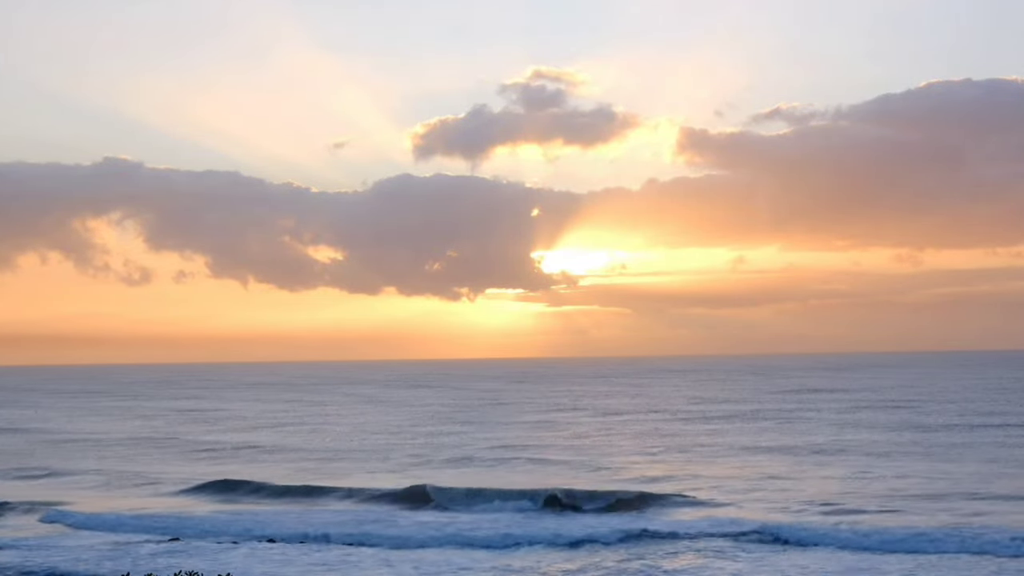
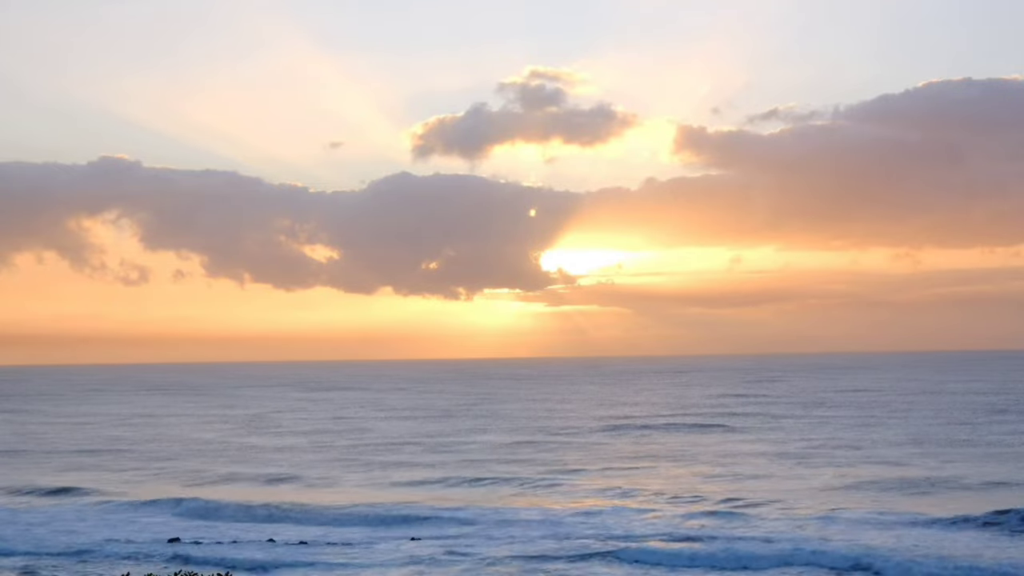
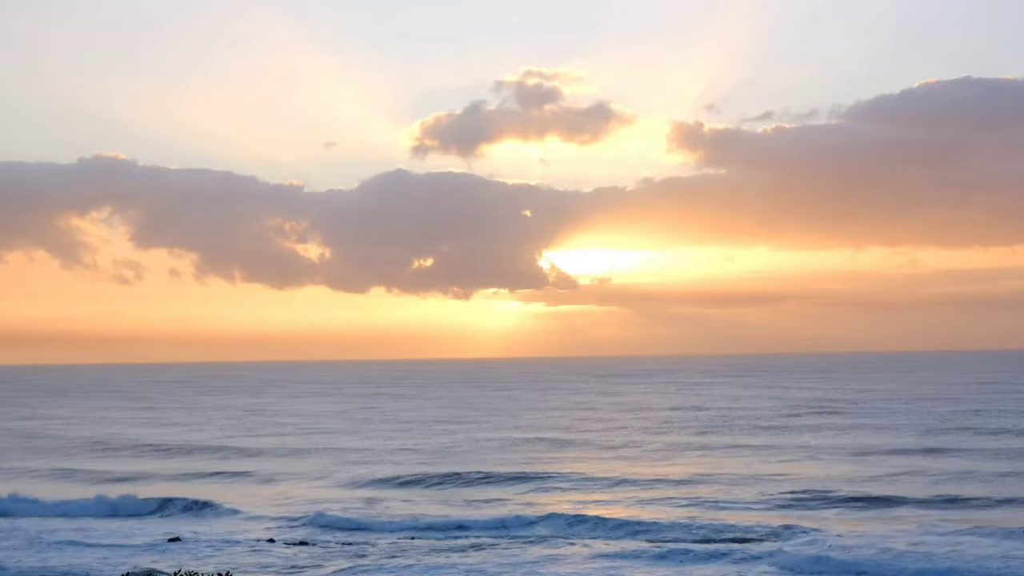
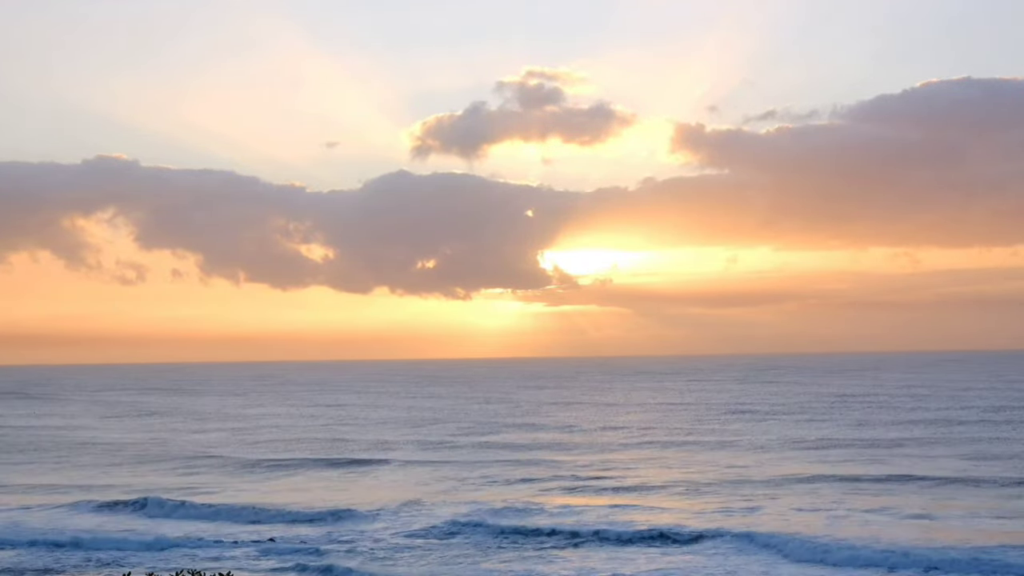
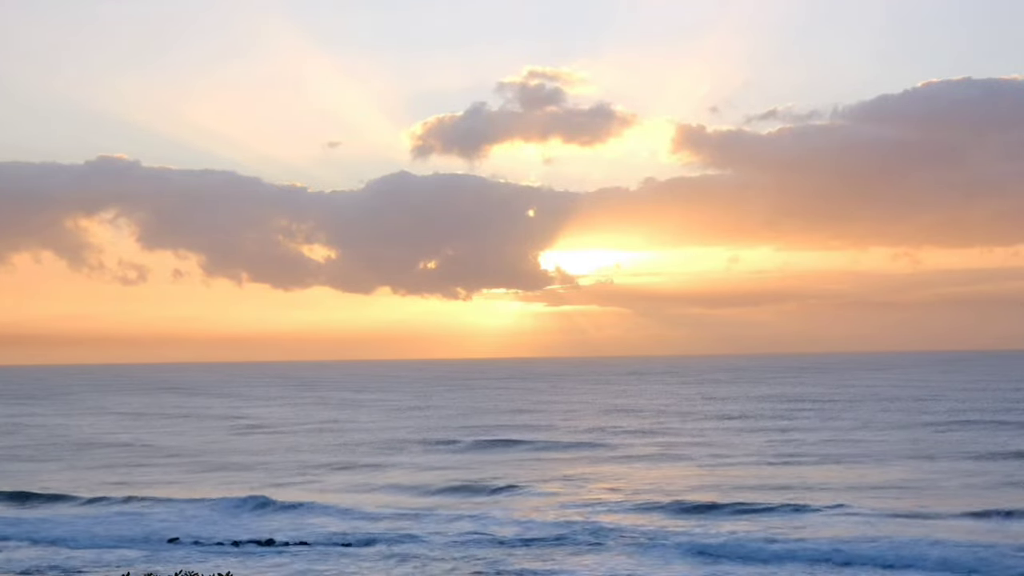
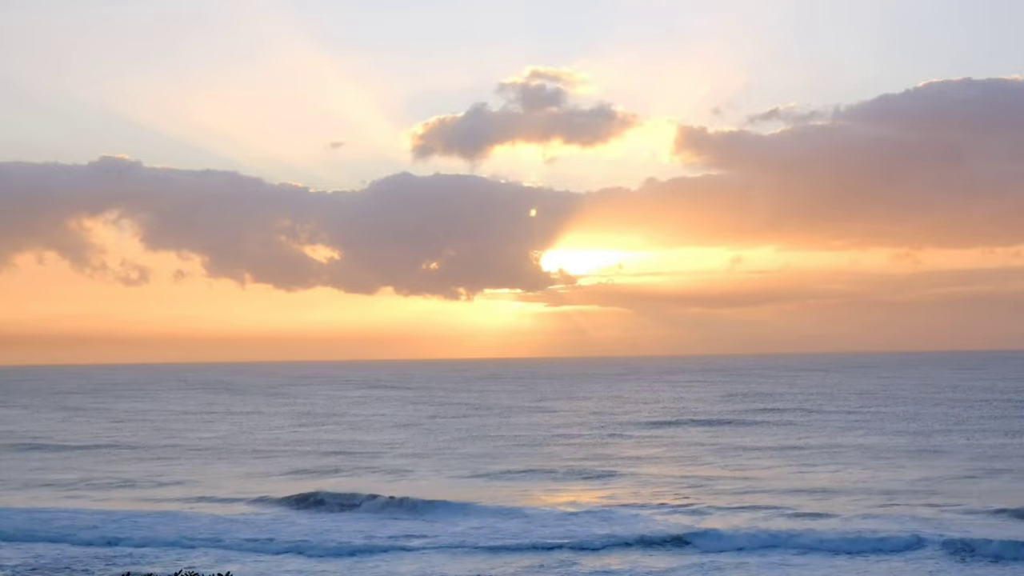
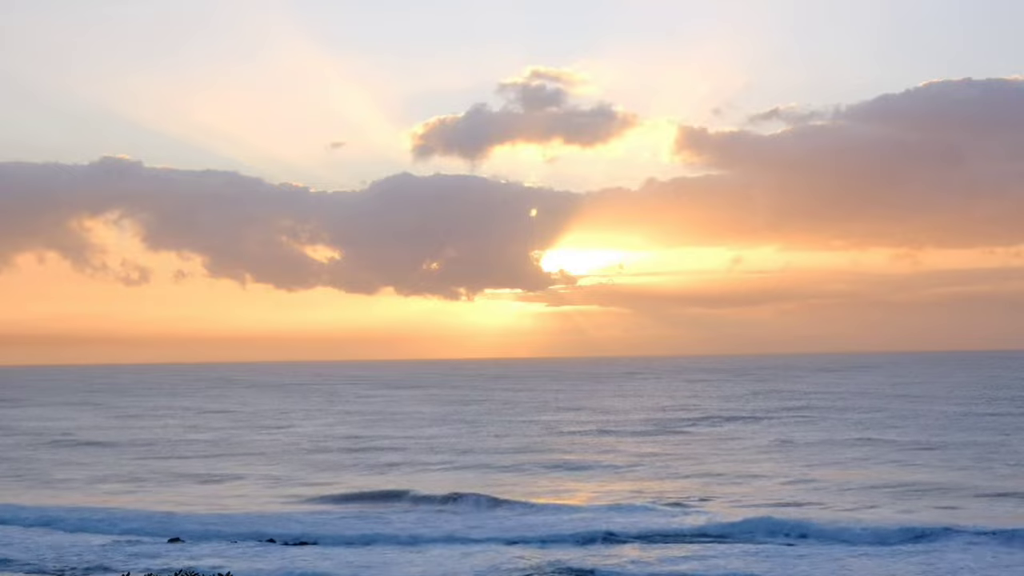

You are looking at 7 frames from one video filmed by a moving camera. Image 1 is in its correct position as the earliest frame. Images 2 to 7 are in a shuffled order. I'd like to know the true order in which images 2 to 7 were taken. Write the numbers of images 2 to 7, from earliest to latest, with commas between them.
7, 6, 2, 5, 4, 3
